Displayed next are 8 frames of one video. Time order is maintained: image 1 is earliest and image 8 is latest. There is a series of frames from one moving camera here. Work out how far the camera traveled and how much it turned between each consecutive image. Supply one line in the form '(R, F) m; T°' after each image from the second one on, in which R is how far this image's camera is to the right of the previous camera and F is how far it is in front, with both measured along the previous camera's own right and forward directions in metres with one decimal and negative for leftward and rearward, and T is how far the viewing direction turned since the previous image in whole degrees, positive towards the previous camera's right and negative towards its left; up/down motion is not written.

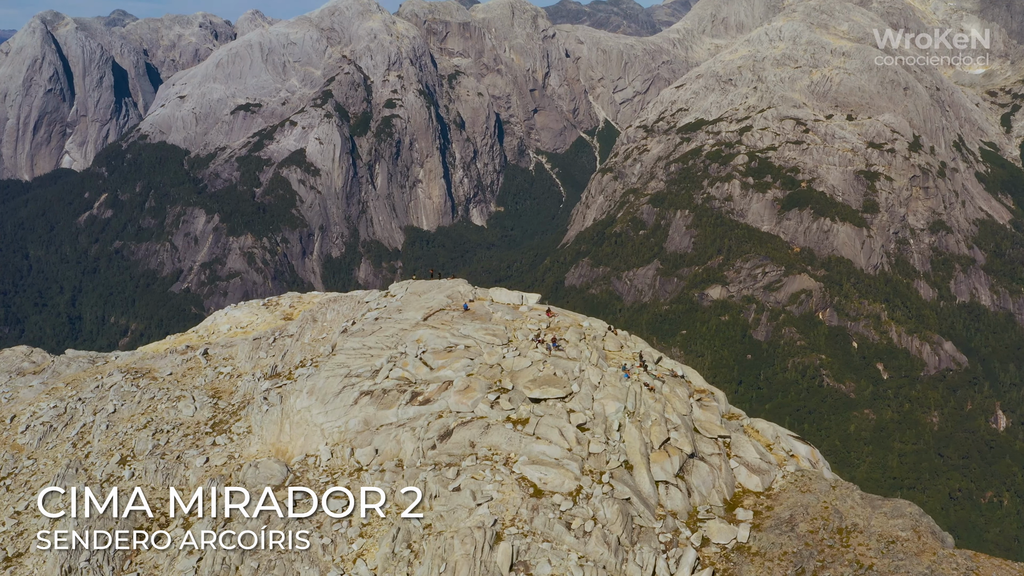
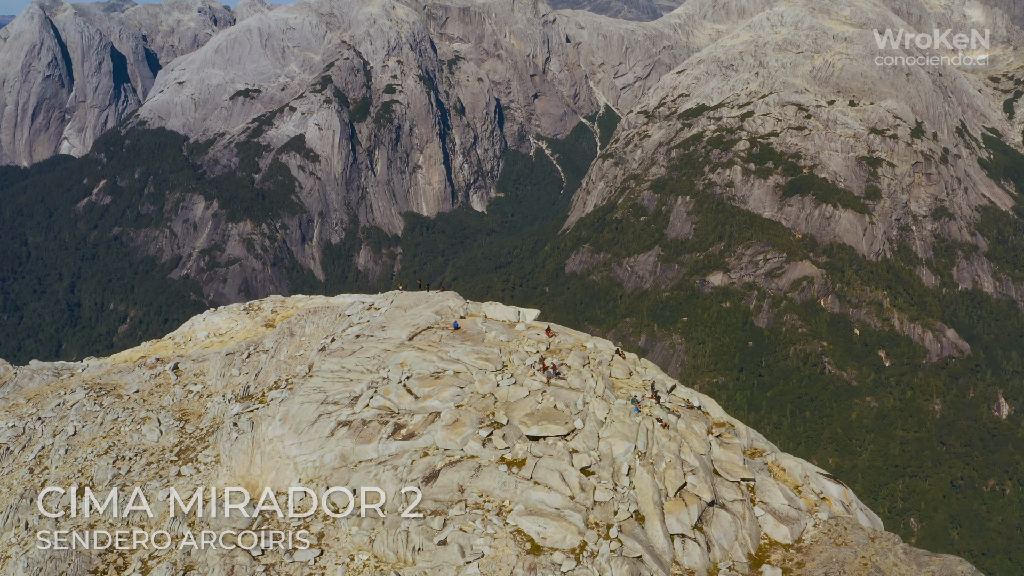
(0.0, +1.0) m; 0°
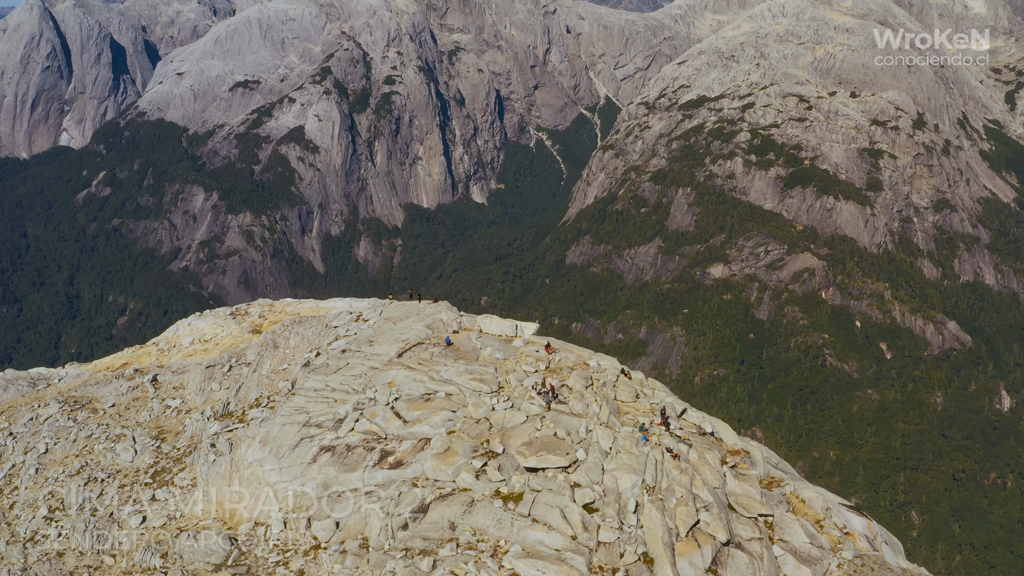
(+0.1, +0.6) m; 0°
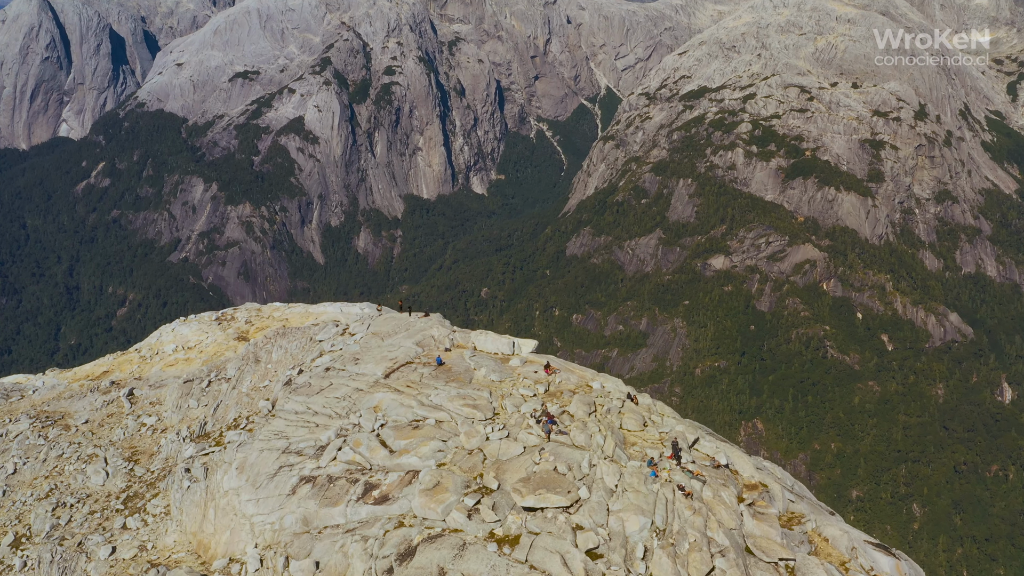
(0.0, +0.6) m; 0°
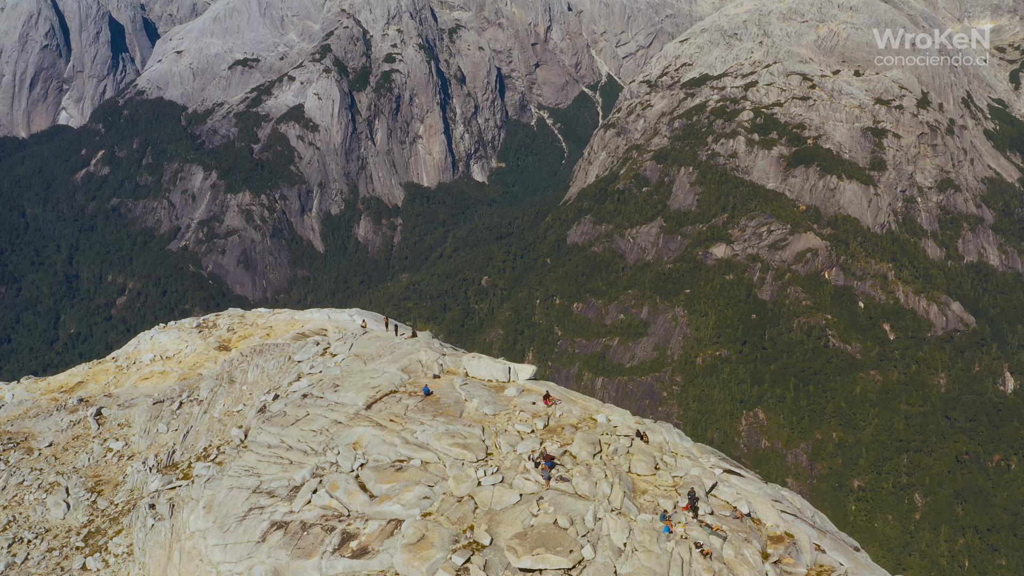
(0.0, +0.6) m; 0°
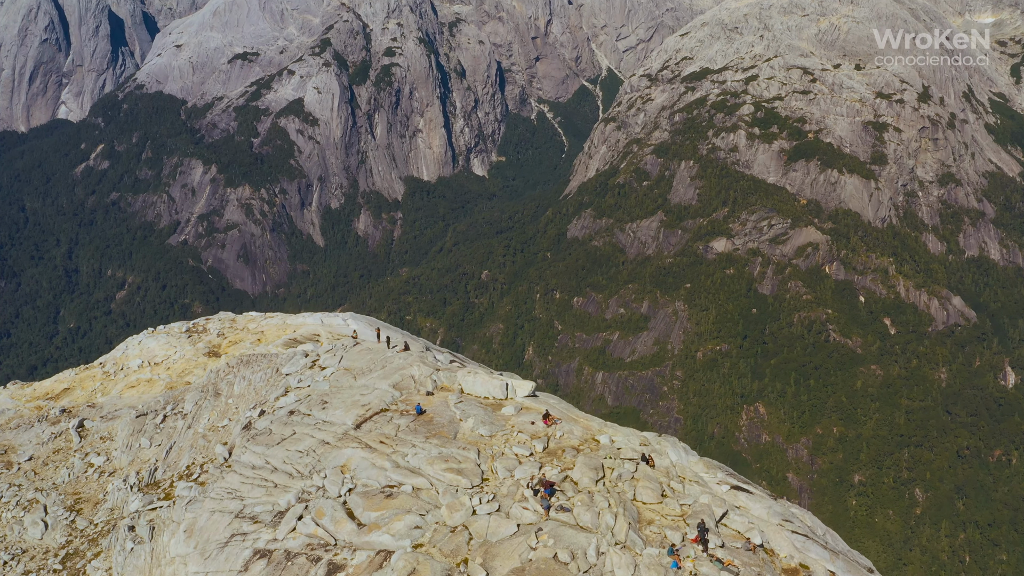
(0.0, +0.3) m; 0°
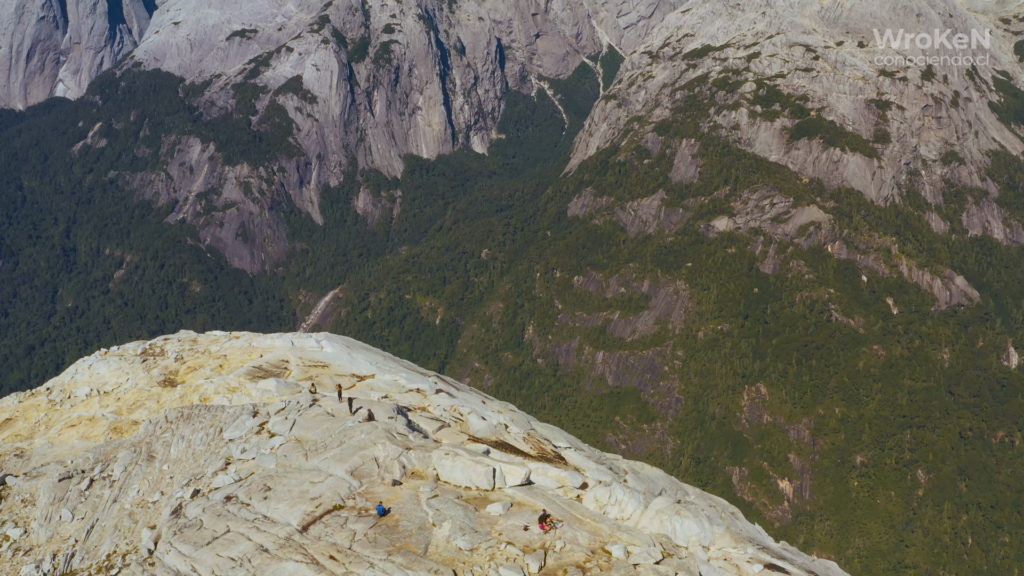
(0.0, +1.2) m; 0°
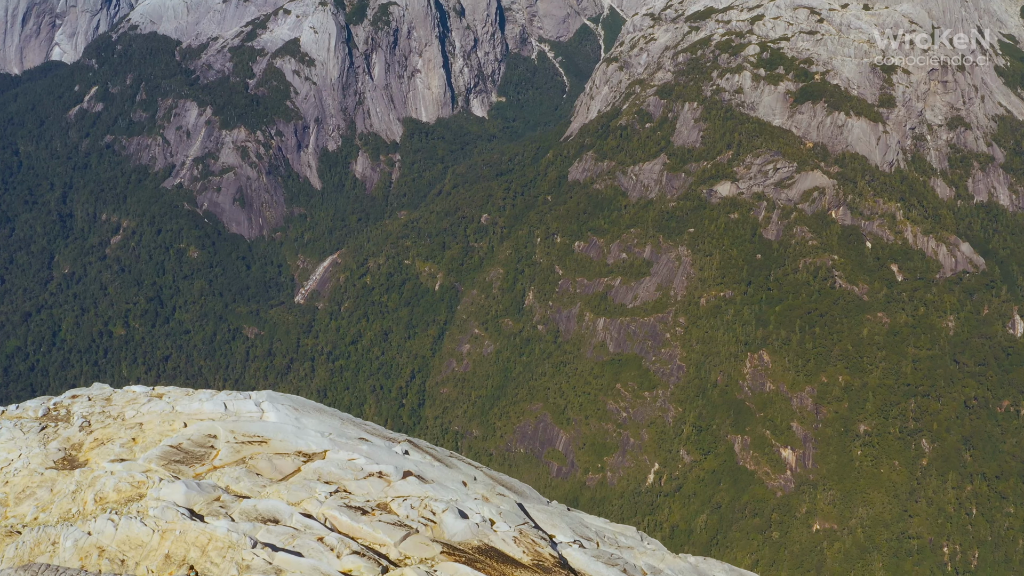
(0.0, +1.6) m; 0°
